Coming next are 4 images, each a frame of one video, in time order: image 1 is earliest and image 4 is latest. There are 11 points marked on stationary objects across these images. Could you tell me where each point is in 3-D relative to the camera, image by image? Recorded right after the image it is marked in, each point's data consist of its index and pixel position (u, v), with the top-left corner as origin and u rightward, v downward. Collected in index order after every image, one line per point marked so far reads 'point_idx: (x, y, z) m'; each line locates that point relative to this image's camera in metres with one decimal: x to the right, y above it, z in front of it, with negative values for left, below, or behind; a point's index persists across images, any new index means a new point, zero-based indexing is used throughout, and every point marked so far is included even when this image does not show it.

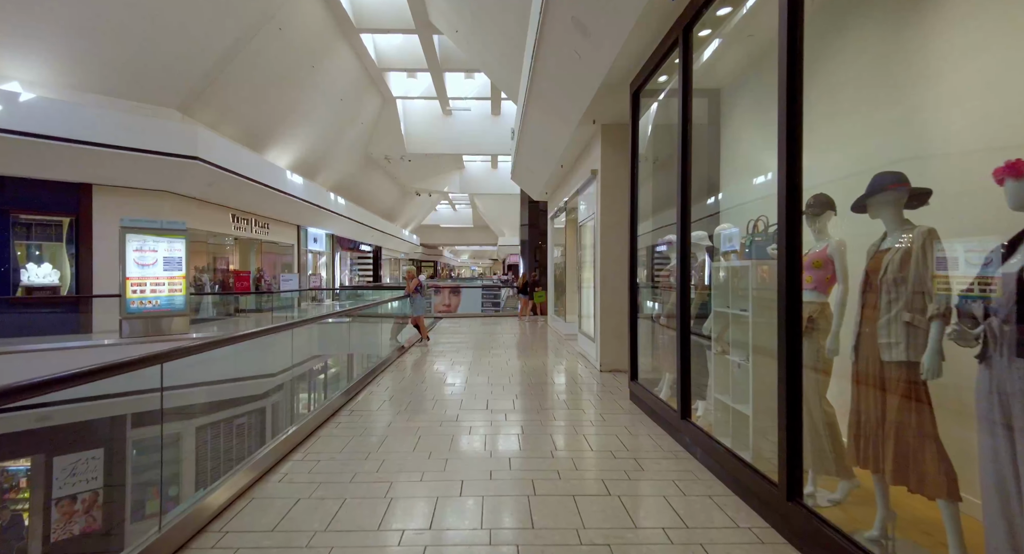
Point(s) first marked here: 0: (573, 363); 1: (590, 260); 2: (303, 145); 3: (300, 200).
0: (+0.8, -1.2, +6.3) m
1: (+1.1, +0.2, +6.1) m
2: (-6.8, +4.3, +14.1) m
3: (-7.1, +2.6, +14.5) m
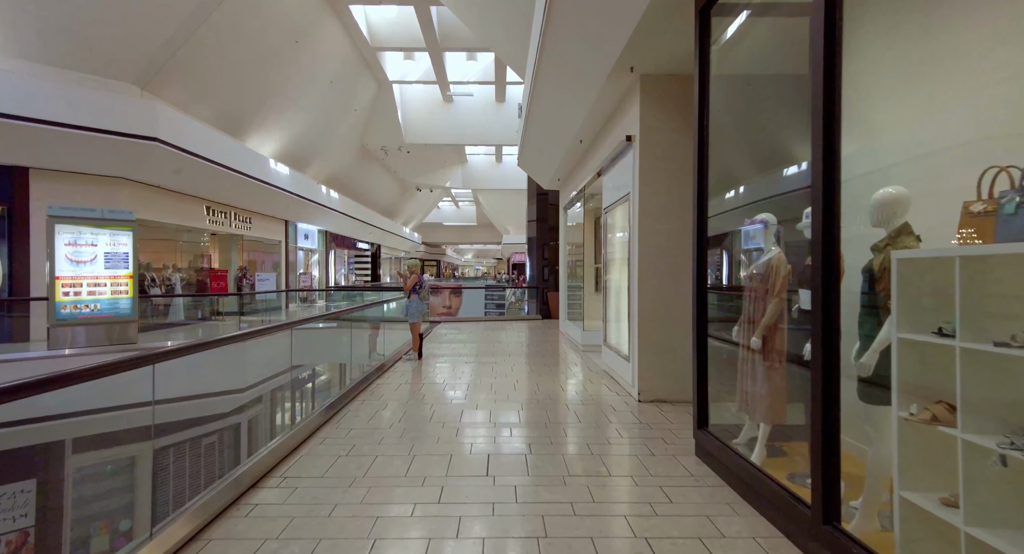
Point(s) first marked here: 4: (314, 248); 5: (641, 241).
0: (+0.9, -1.2, +5.0) m
1: (+1.2, +0.2, +4.9) m
2: (-6.6, +4.3, +12.9) m
3: (-6.9, +2.6, +13.3) m
4: (-8.0, +1.2, +17.6) m
5: (+1.2, +0.3, +4.1) m
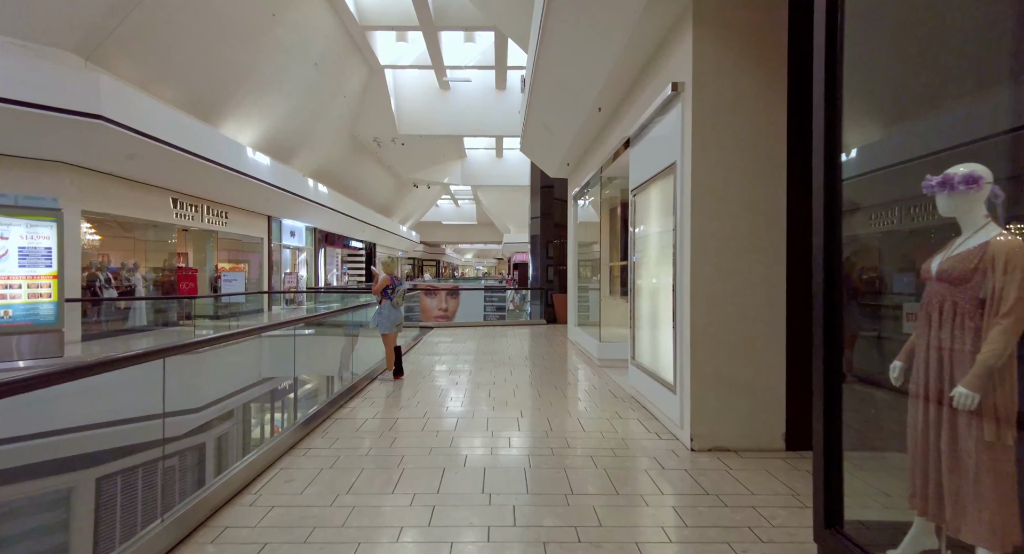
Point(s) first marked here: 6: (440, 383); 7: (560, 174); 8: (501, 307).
0: (+1.0, -1.2, +3.9) m
1: (+1.2, +0.2, +3.7) m
2: (-6.6, +4.3, +11.8) m
3: (-6.9, +2.6, +12.2) m
4: (-8.0, +1.1, +16.5) m
5: (+1.3, +0.3, +3.0) m
6: (-1.0, -1.4, +5.6) m
7: (+0.9, +2.0, +8.5) m
8: (-0.3, -0.8, +11.8) m
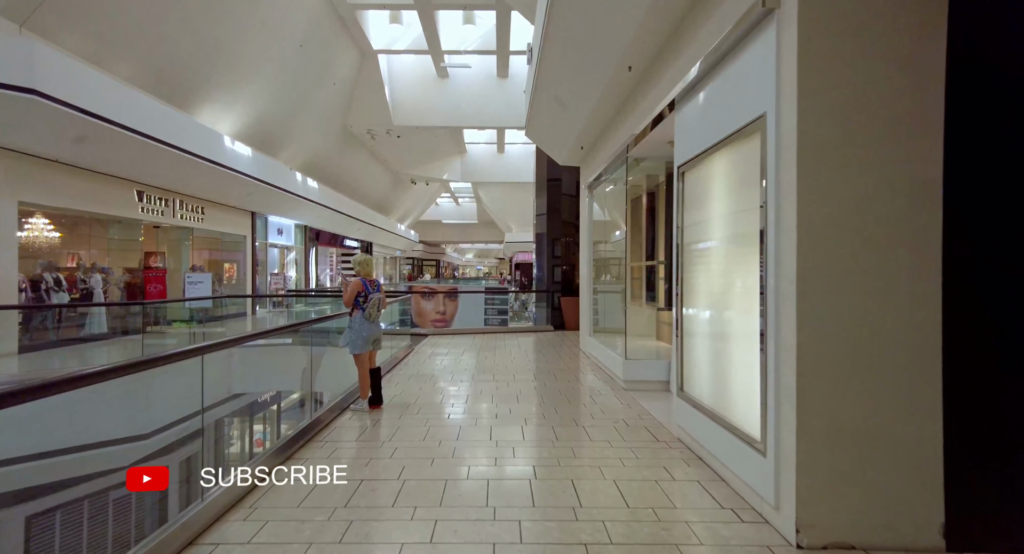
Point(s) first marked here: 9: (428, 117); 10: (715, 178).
0: (+1.0, -1.2, +2.9) m
1: (+1.3, +0.2, +2.7) m
2: (-6.5, +4.3, +10.9) m
3: (-6.8, +2.6, +11.2) m
4: (-7.9, +1.1, +15.6) m
5: (+1.3, +0.3, +2.0) m
6: (-0.9, -1.5, +4.6) m
7: (+1.0, +2.0, +7.5) m
8: (-0.2, -0.9, +10.8) m
9: (-2.6, +5.1, +13.7) m
10: (+1.3, +0.6, +2.8) m
